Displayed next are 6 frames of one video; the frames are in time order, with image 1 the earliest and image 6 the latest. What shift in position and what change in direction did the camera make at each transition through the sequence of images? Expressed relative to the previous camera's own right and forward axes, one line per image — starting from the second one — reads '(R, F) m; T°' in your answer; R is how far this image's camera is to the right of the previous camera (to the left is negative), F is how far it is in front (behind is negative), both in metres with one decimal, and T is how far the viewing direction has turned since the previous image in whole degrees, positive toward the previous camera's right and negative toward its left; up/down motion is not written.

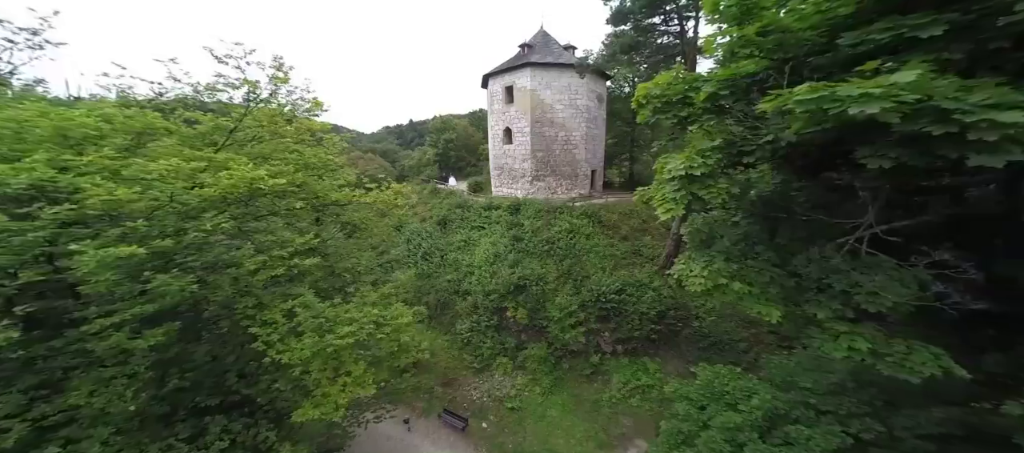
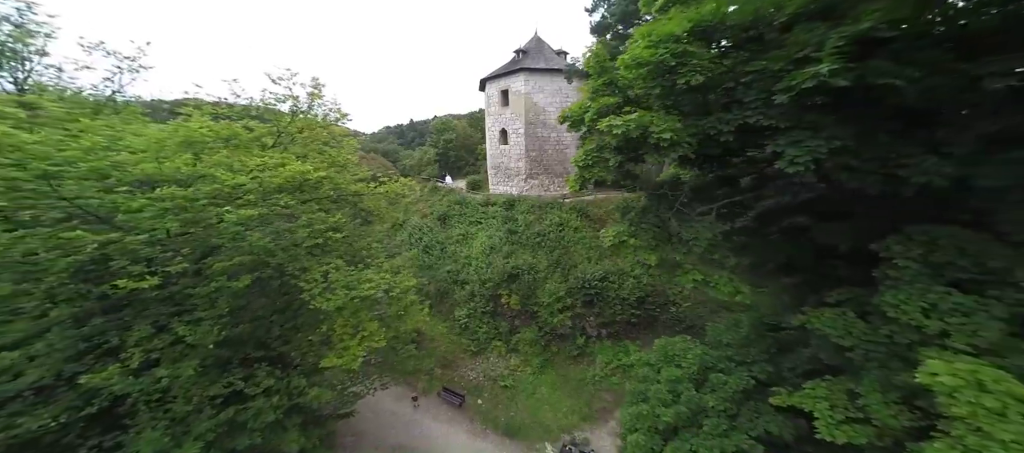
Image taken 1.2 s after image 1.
(+0.3, -1.3) m; 0°
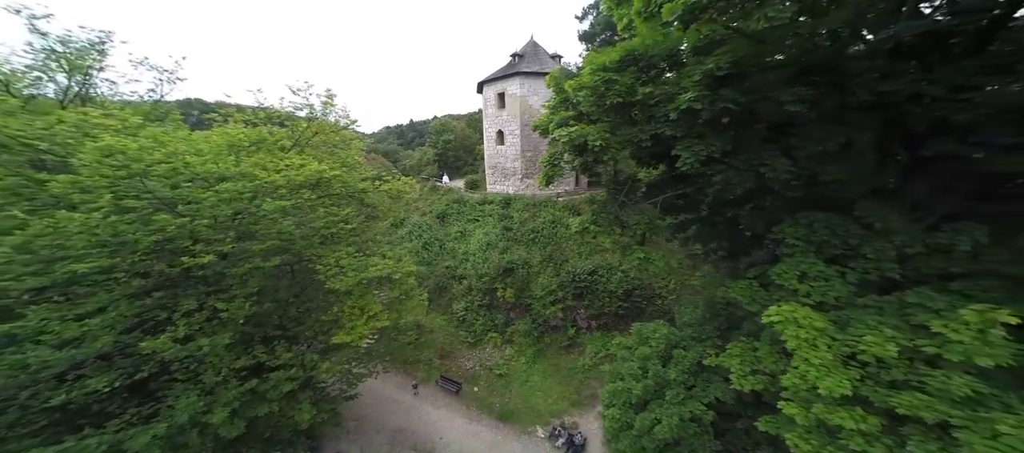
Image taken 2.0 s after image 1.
(+0.2, -0.8) m; 0°
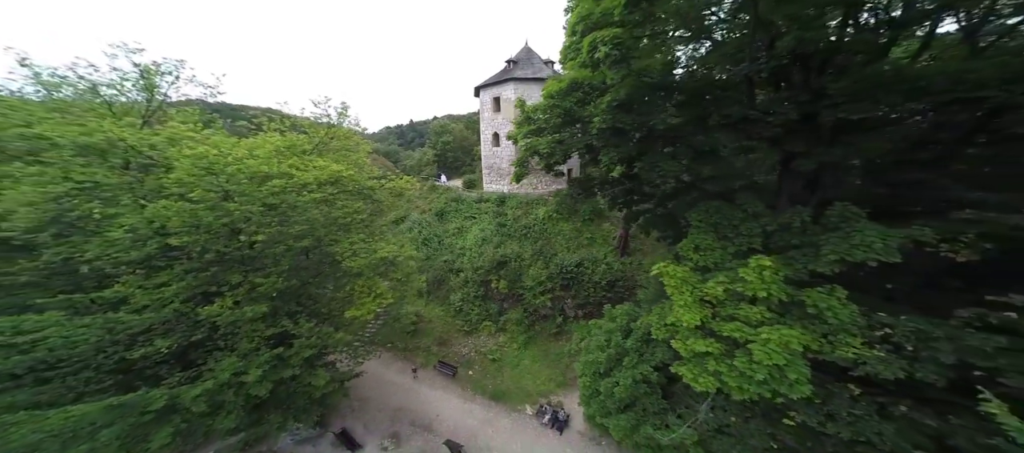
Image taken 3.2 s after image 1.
(+0.4, -1.2) m; 0°
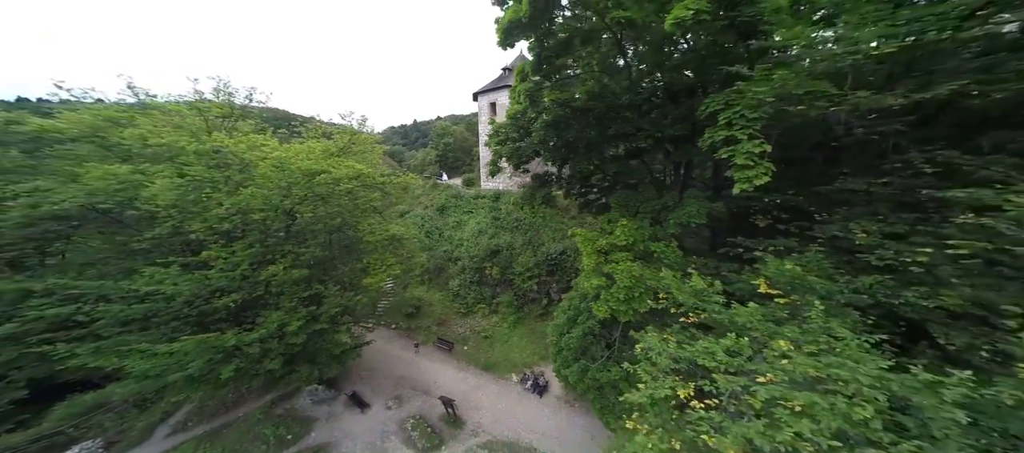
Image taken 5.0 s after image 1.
(+0.7, -2.1) m; -1°
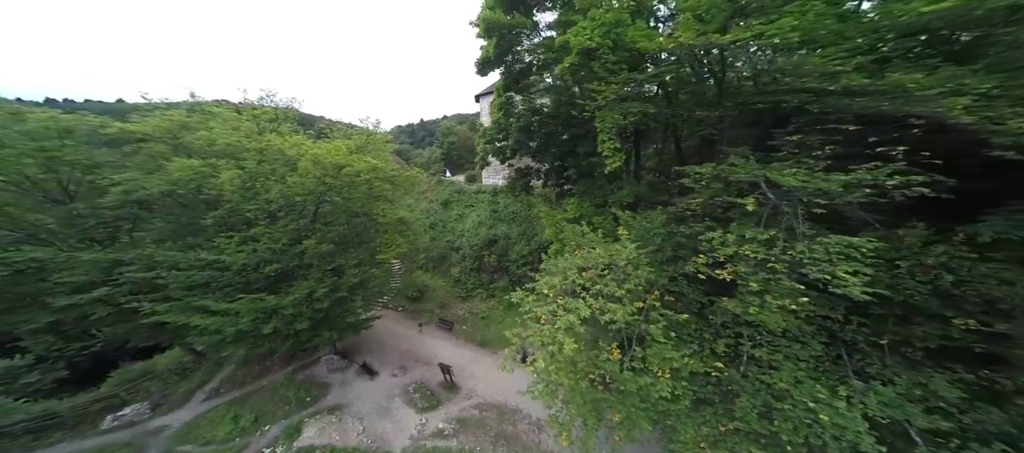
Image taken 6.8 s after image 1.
(+0.6, -1.9) m; -1°
